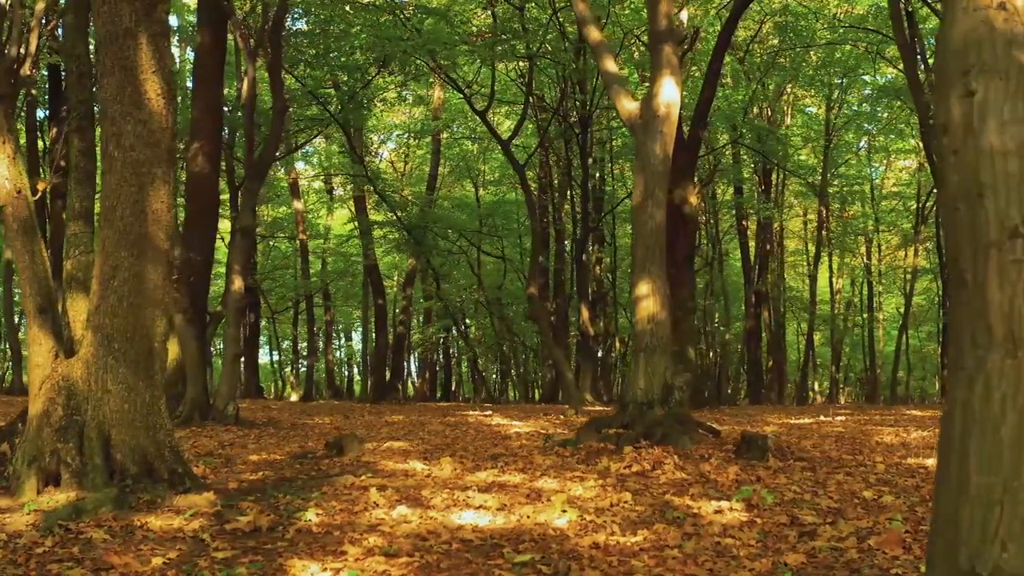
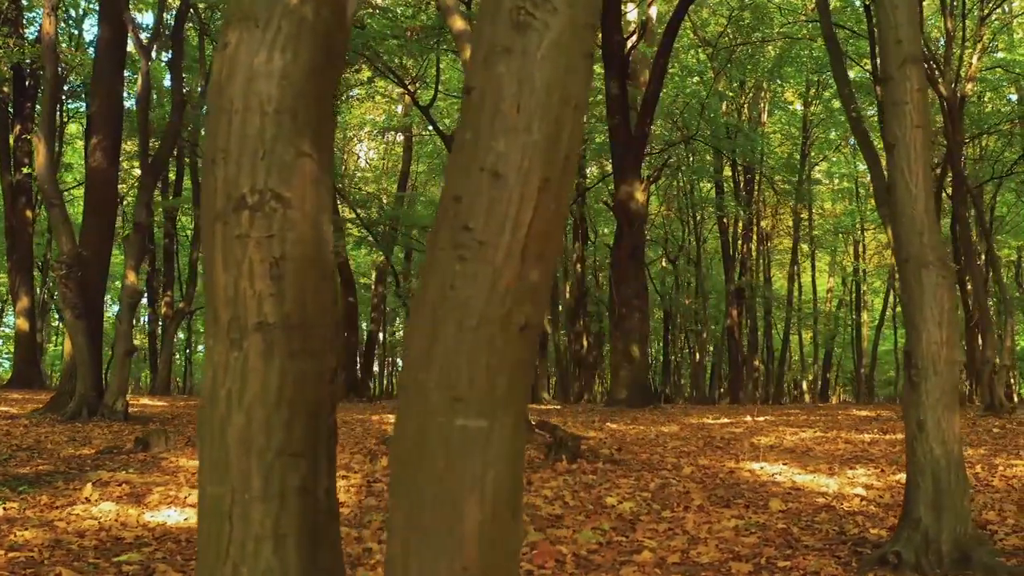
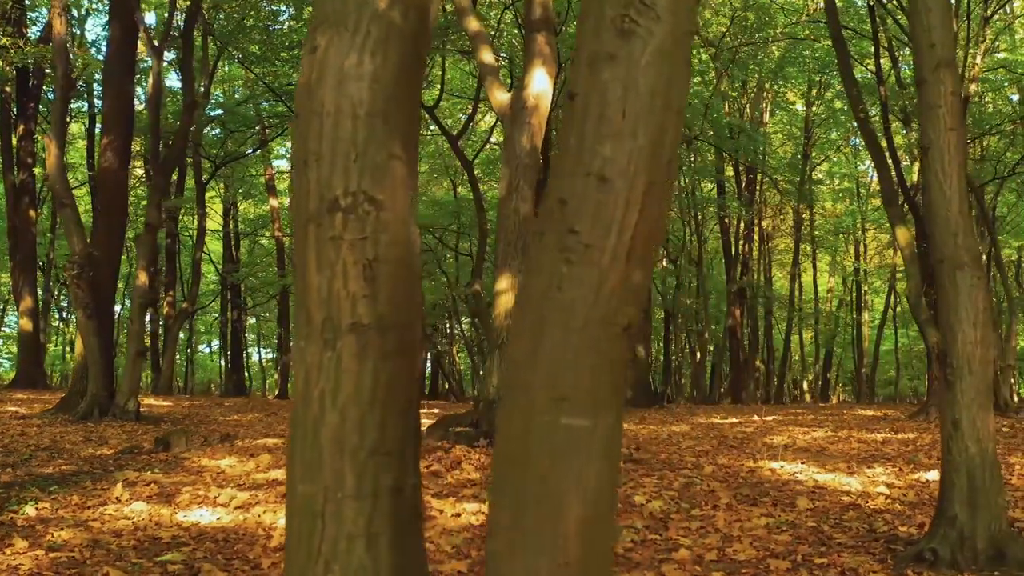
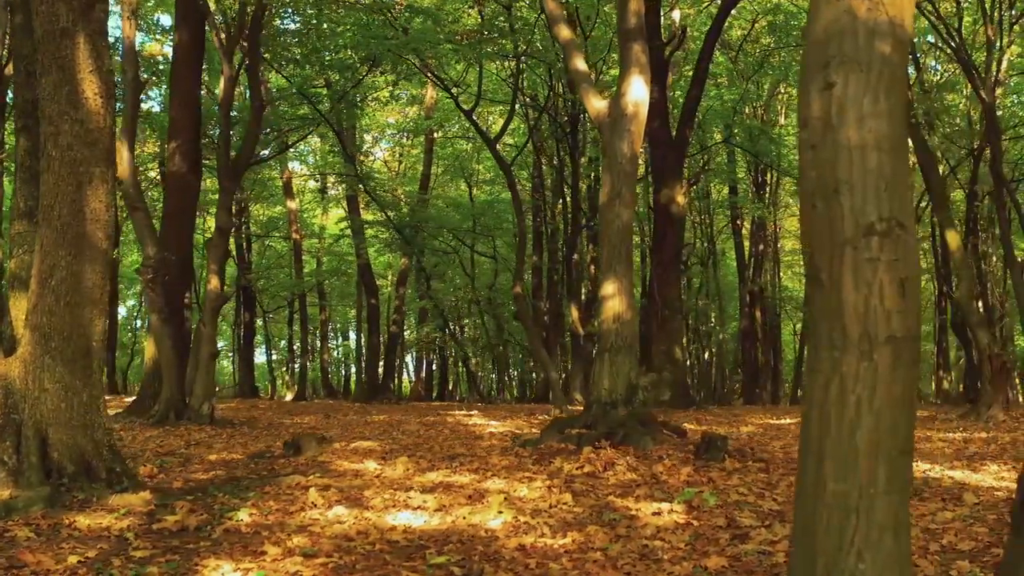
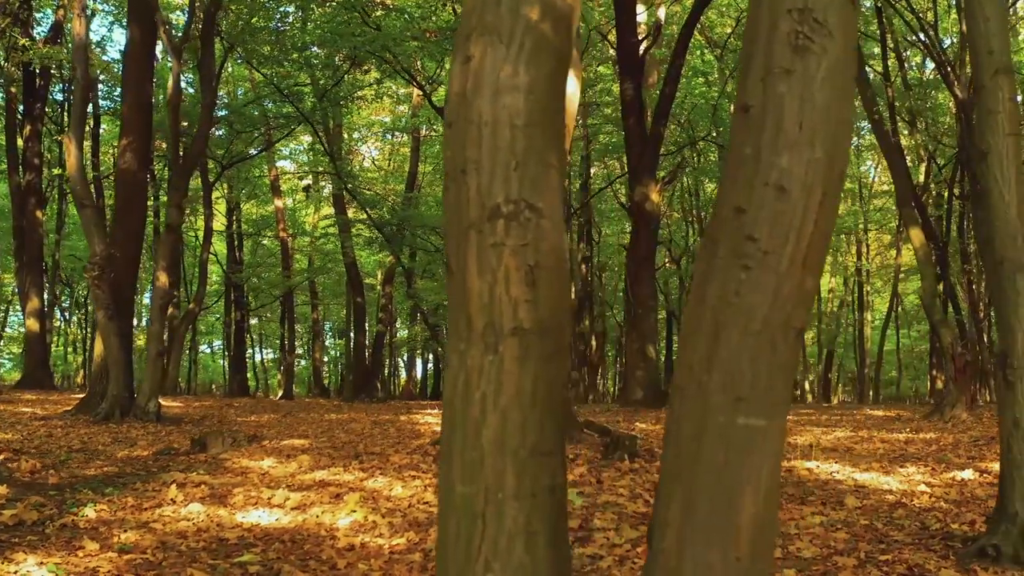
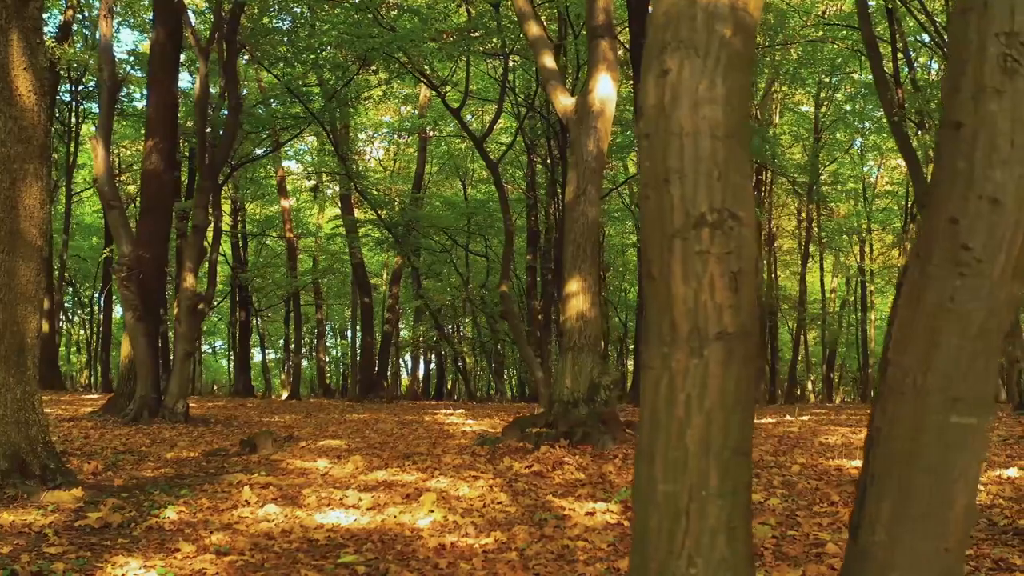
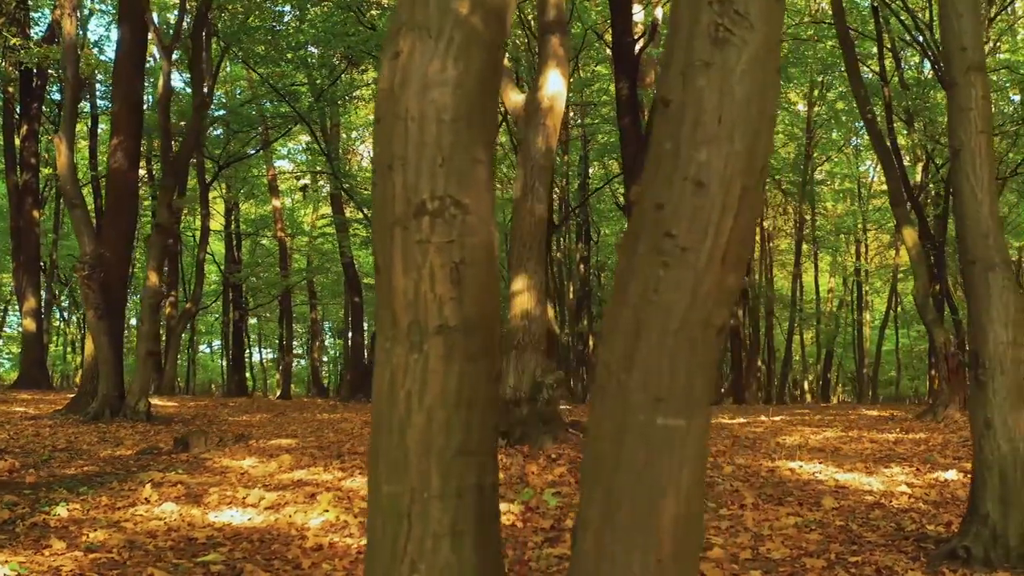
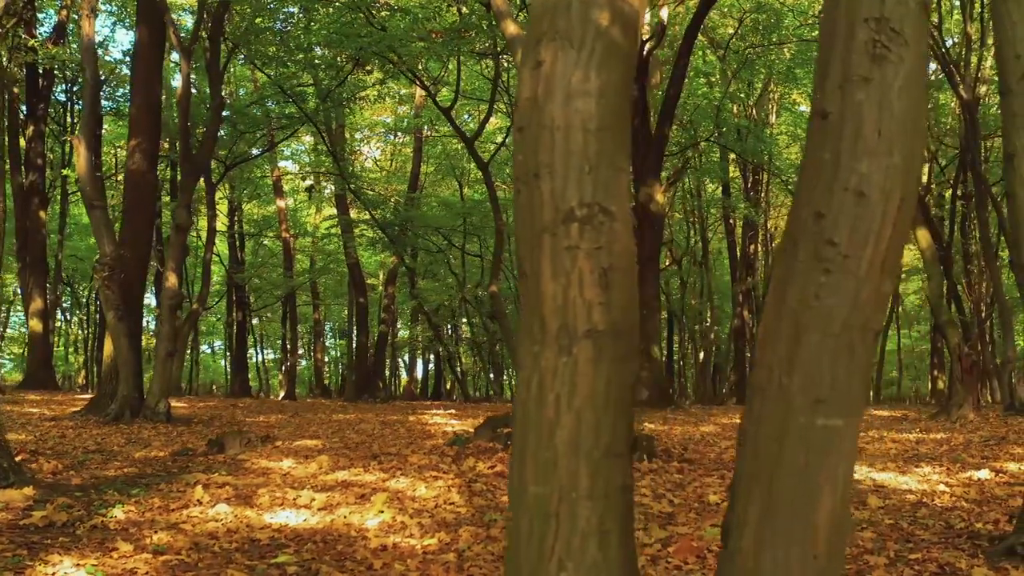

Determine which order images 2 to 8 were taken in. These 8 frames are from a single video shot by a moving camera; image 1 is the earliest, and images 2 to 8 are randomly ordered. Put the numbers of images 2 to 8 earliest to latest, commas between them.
4, 6, 8, 5, 7, 3, 2
